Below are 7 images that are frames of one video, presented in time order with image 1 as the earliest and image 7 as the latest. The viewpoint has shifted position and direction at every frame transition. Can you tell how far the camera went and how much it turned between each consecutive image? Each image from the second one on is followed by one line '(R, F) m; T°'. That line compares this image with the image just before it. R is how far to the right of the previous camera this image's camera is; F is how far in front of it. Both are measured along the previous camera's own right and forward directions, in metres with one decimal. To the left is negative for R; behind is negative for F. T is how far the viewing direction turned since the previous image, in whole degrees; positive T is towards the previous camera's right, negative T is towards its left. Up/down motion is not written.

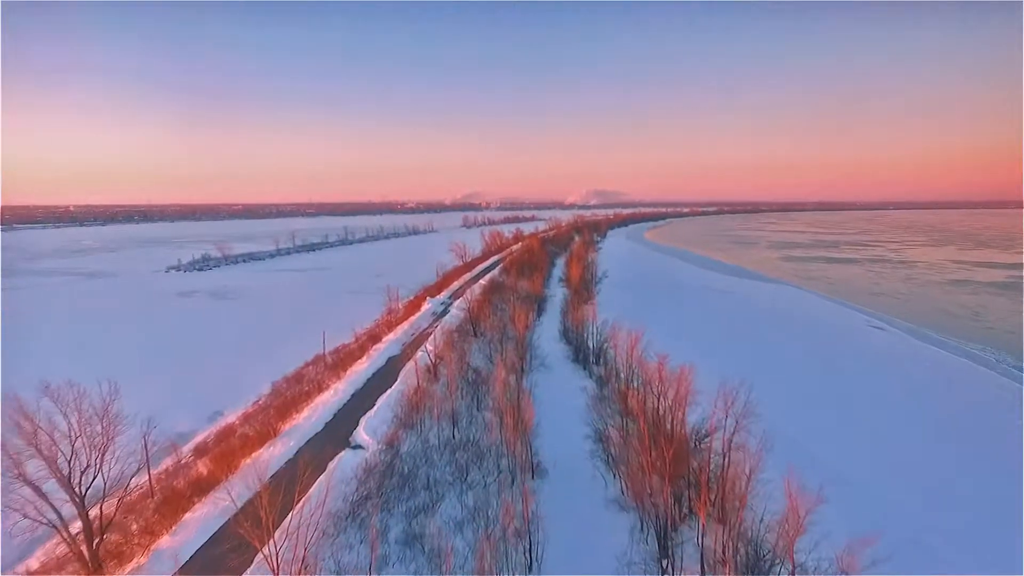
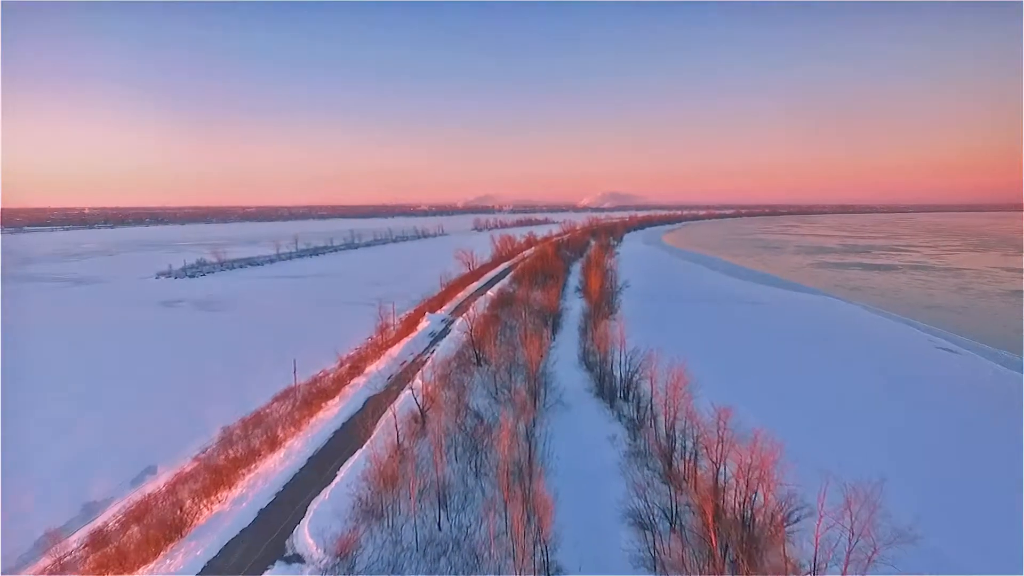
(0.0, +2.7) m; -1°
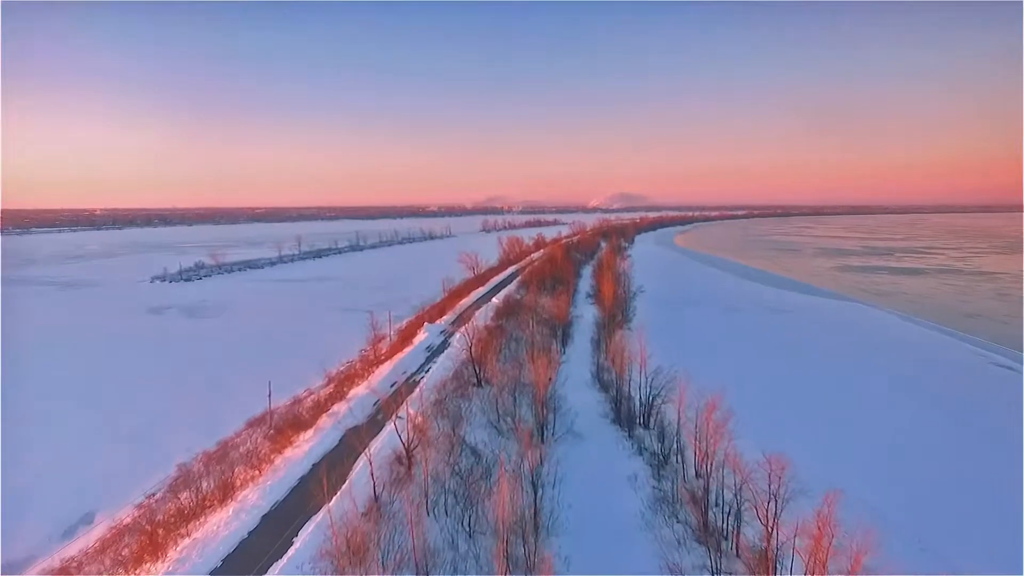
(+0.1, +1.6) m; -1°
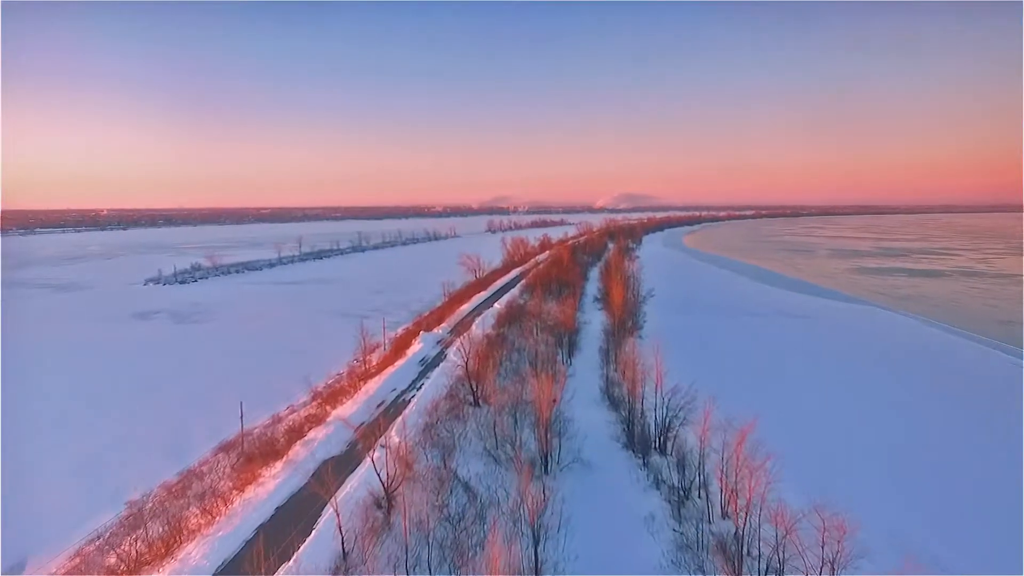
(+0.1, +1.2) m; -1°
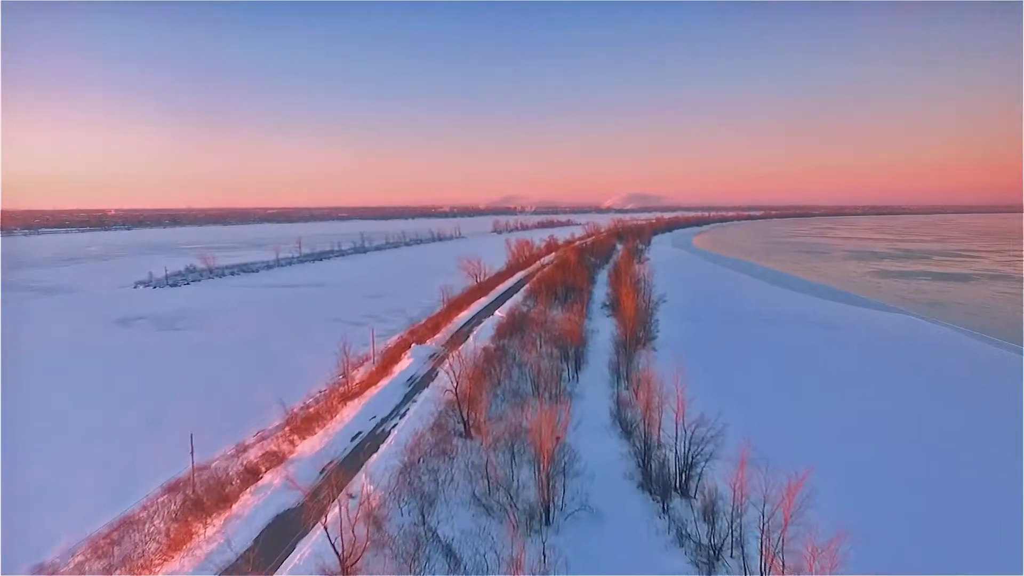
(+0.2, +1.5) m; -1°
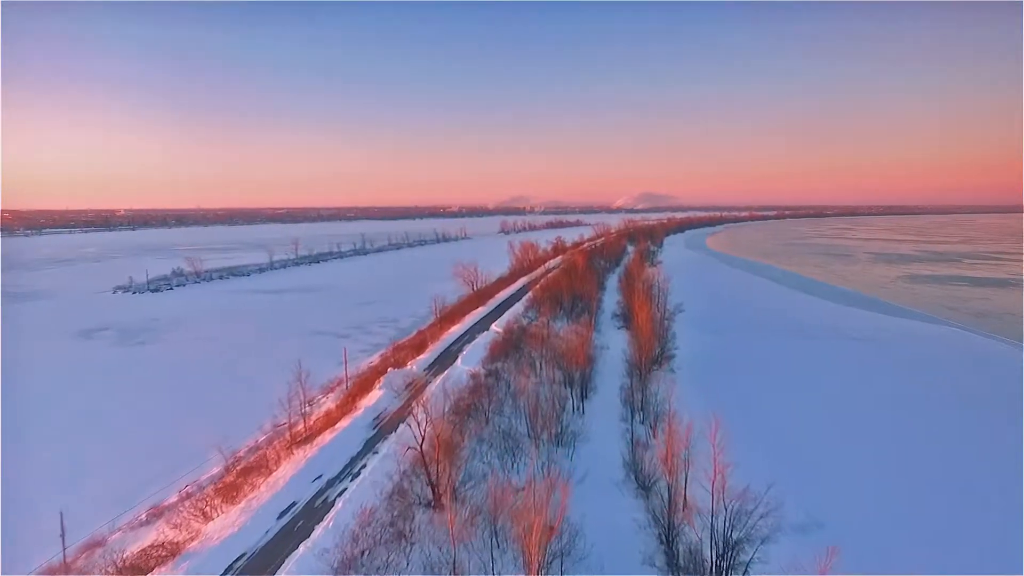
(+0.3, +2.2) m; -1°
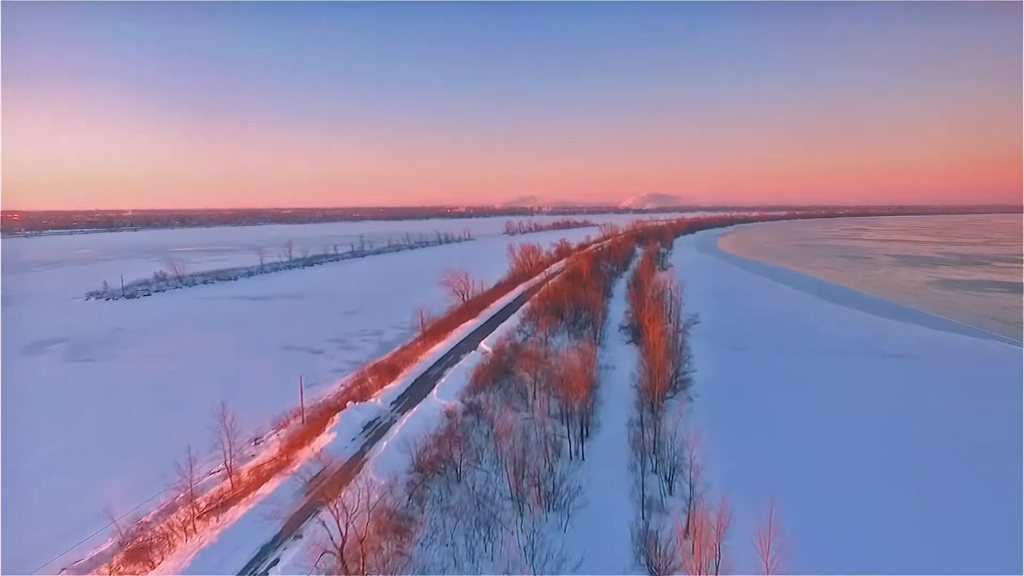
(+0.4, +2.1) m; -1°
